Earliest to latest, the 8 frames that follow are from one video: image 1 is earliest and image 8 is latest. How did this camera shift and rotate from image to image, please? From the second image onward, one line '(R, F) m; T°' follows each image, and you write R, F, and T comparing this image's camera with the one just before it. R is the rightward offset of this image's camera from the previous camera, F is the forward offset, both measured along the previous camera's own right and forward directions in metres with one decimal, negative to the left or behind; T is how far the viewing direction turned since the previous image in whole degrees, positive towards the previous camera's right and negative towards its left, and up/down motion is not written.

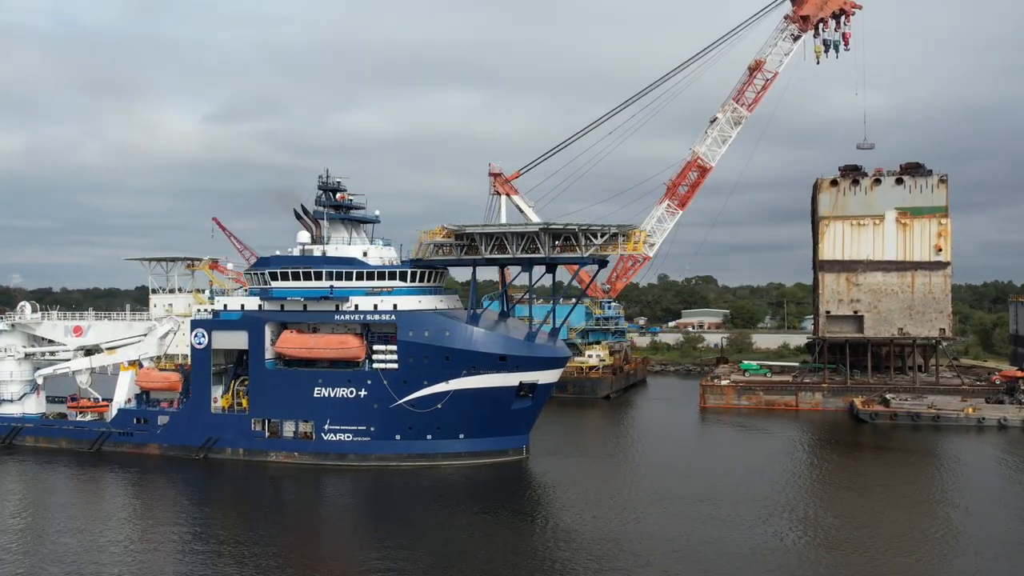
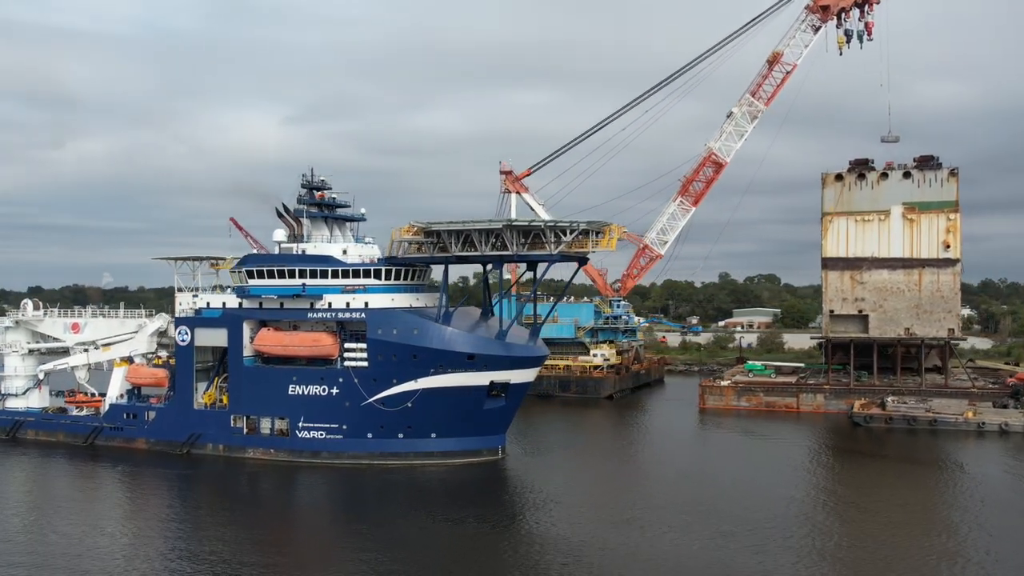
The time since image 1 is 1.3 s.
(+2.3, +0.4) m; -5°
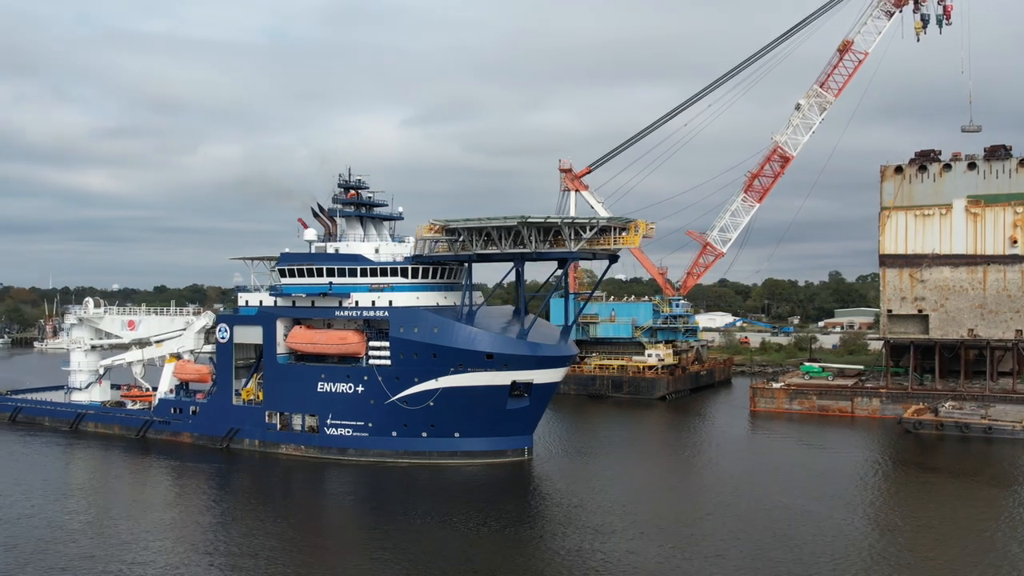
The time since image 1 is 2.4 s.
(+2.1, +0.4) m; -7°
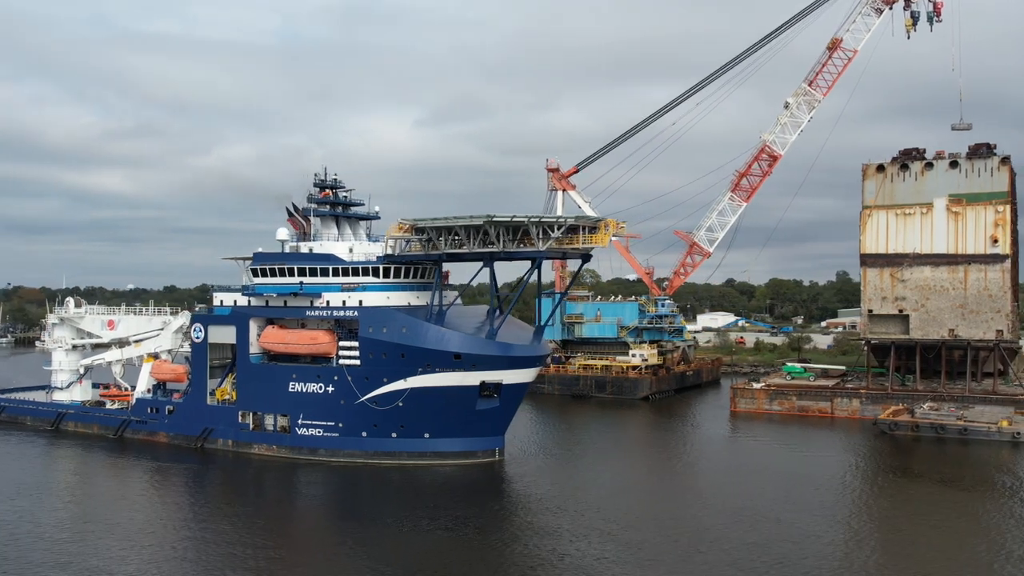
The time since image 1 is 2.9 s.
(+1.0, +0.2) m; -1°
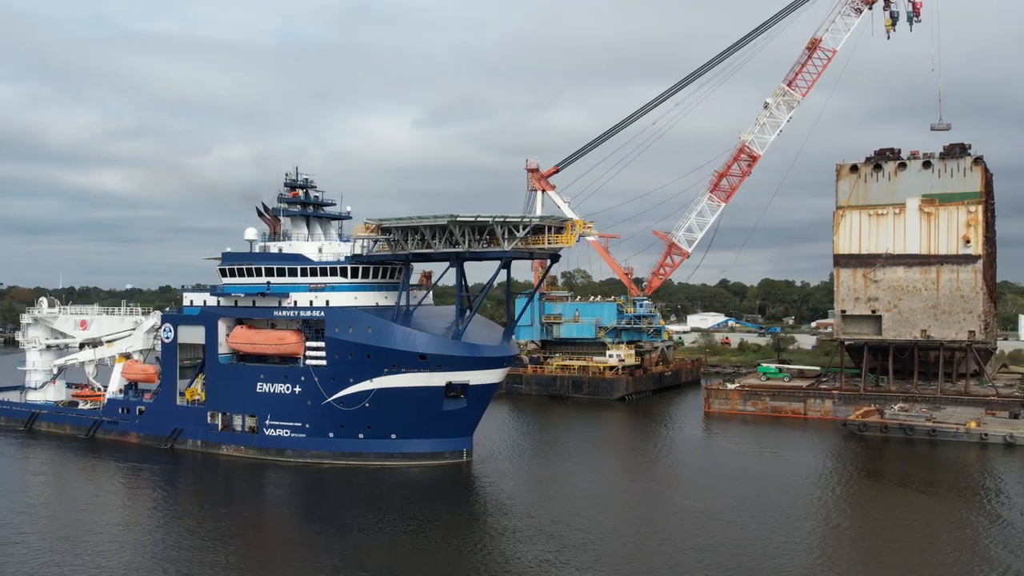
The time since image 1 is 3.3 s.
(+0.7, +0.1) m; 0°
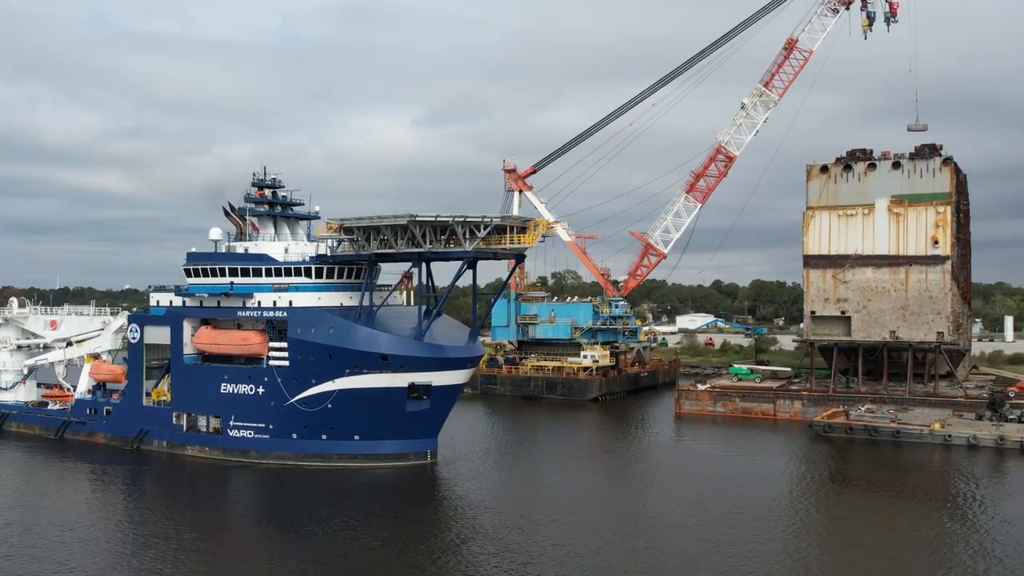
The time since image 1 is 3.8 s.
(+0.8, +0.1) m; 0°
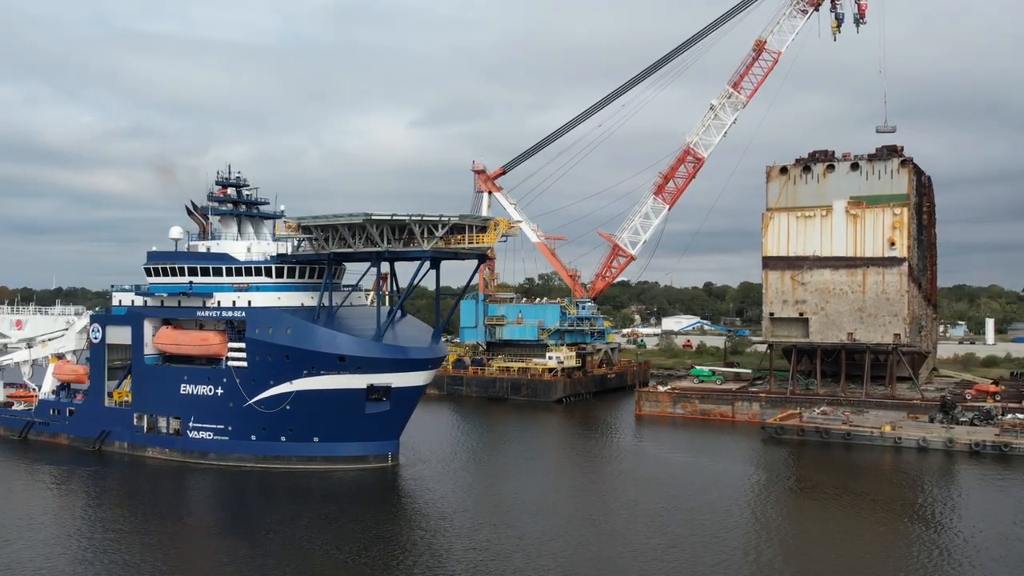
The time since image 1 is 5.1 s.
(+1.0, -0.1) m; 0°
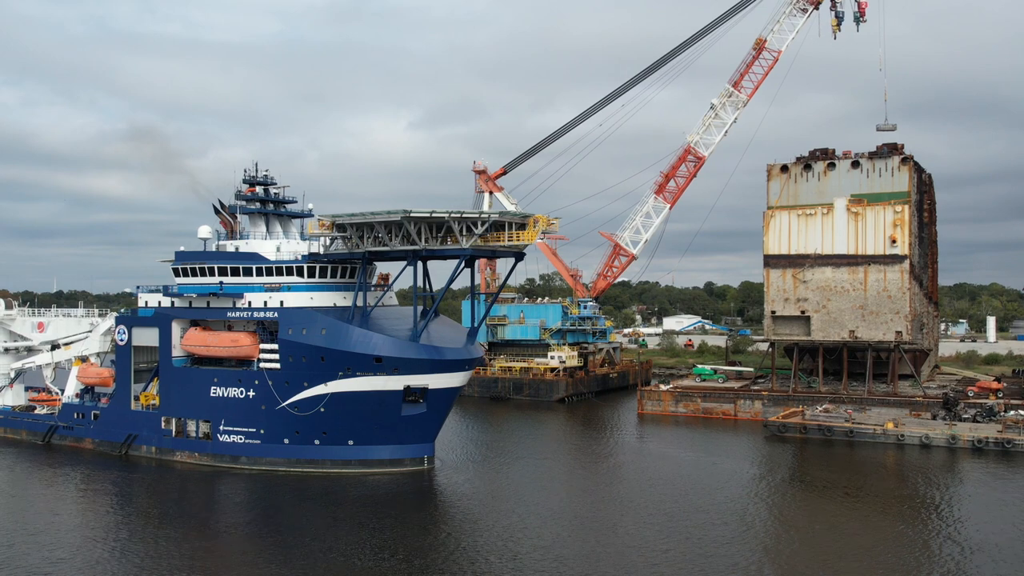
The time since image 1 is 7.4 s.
(-0.2, -0.5) m; 0°
